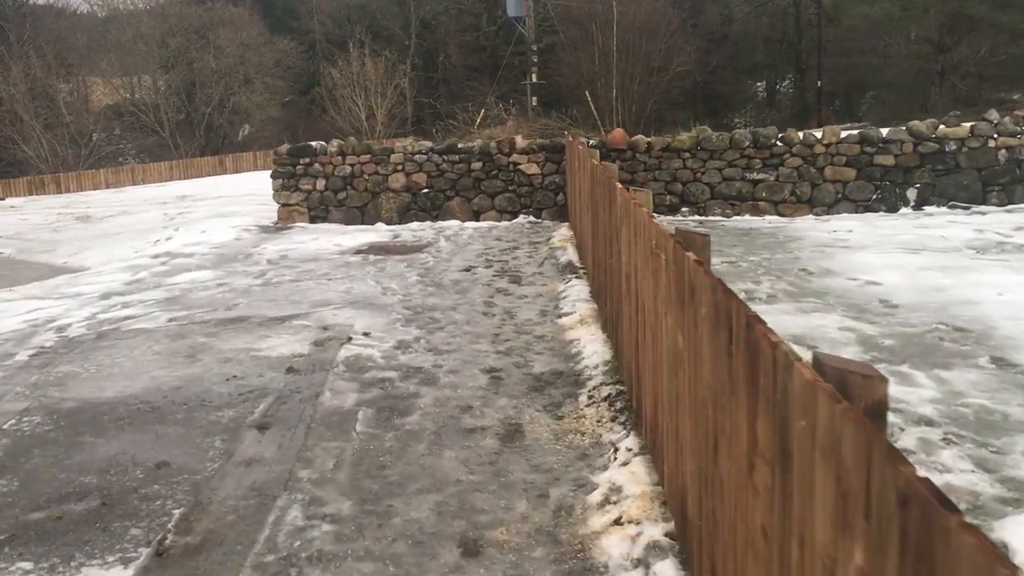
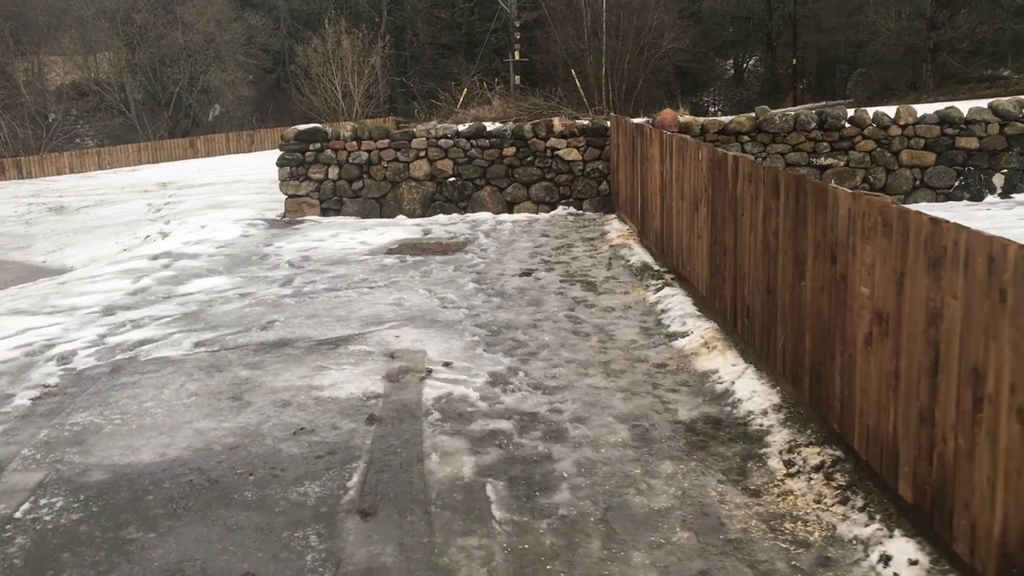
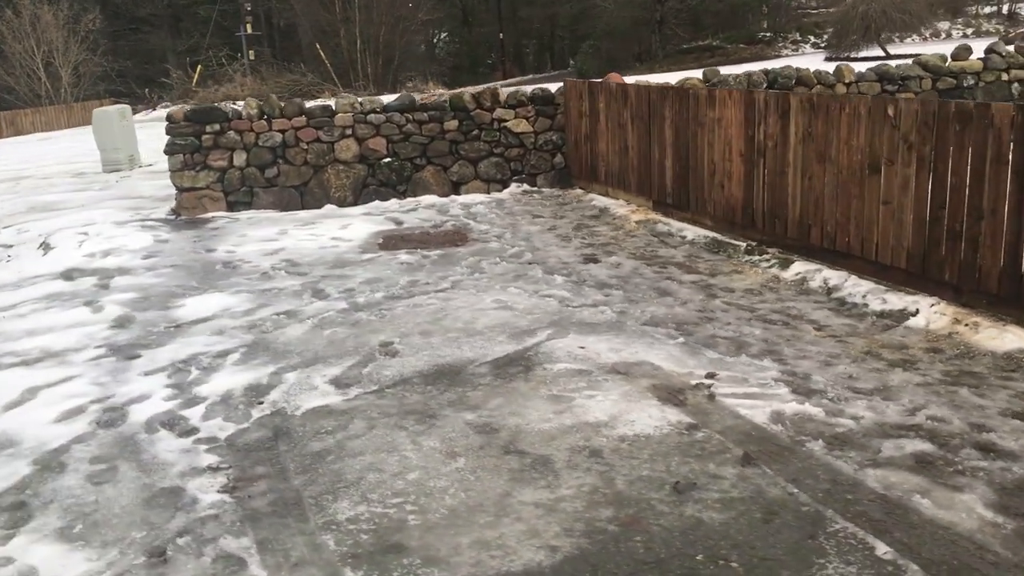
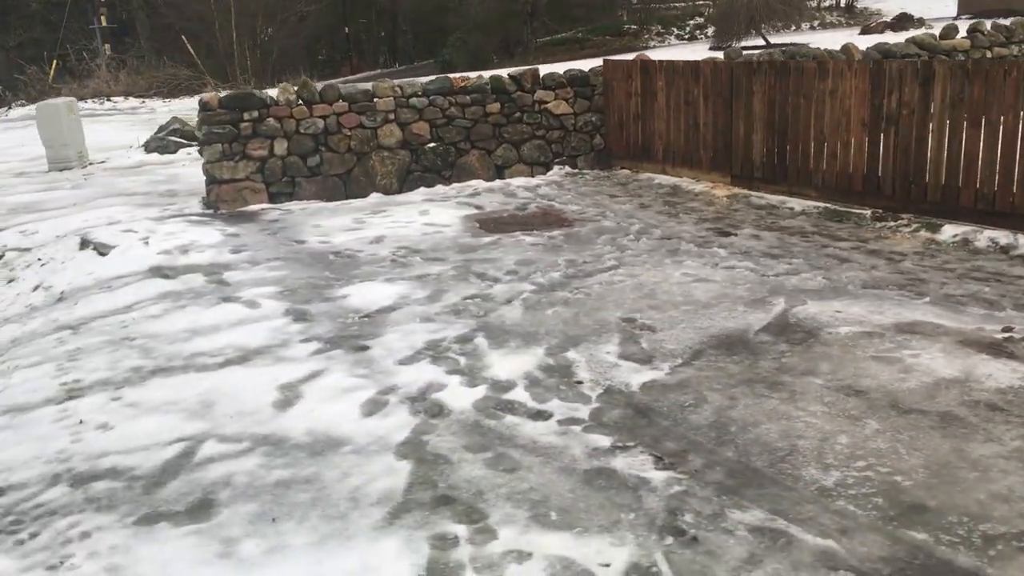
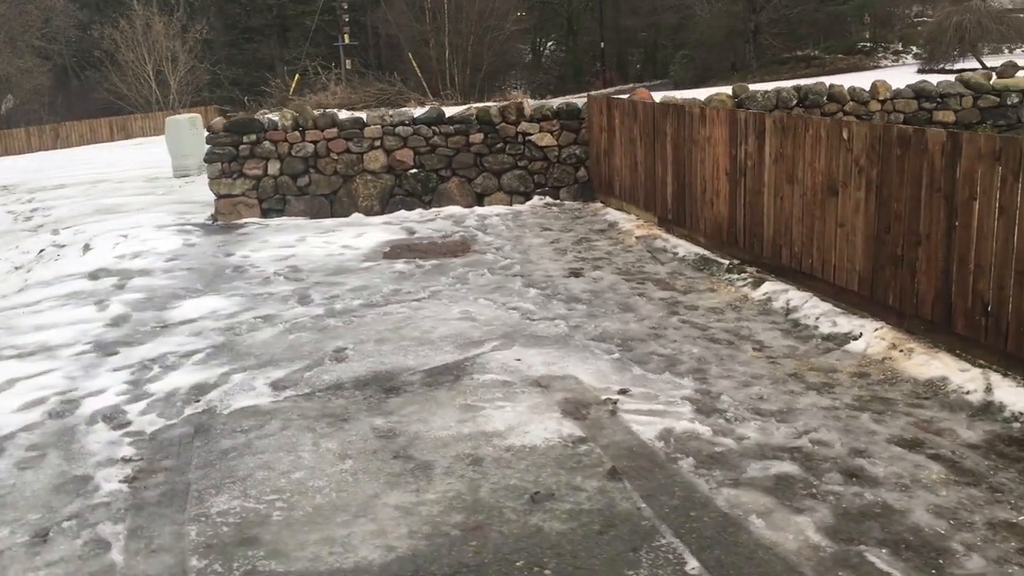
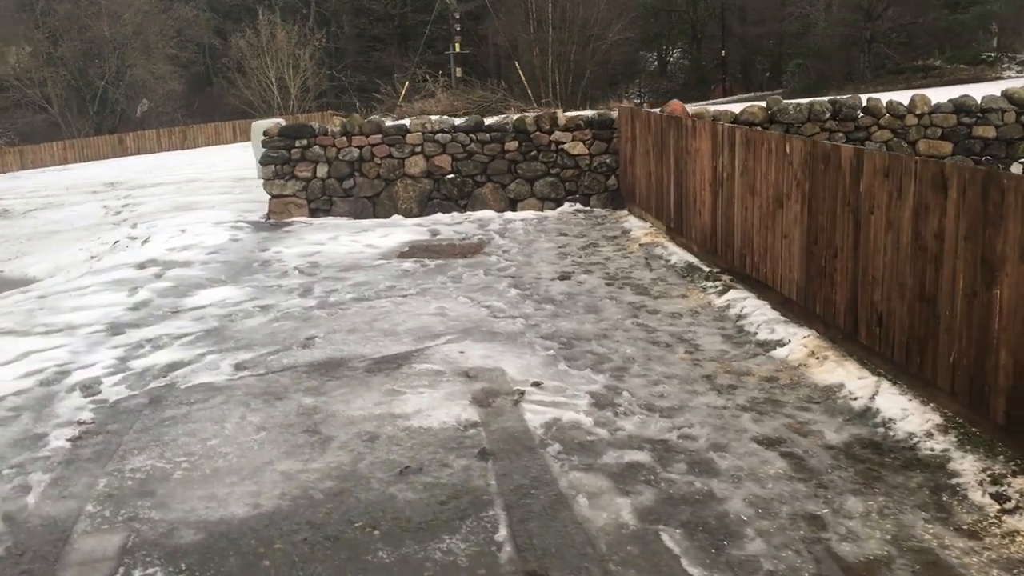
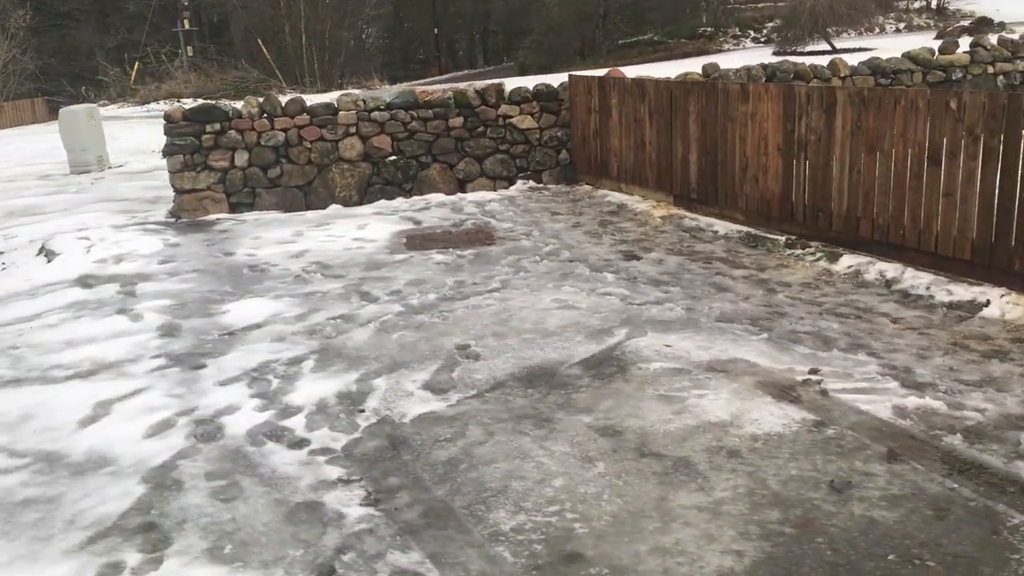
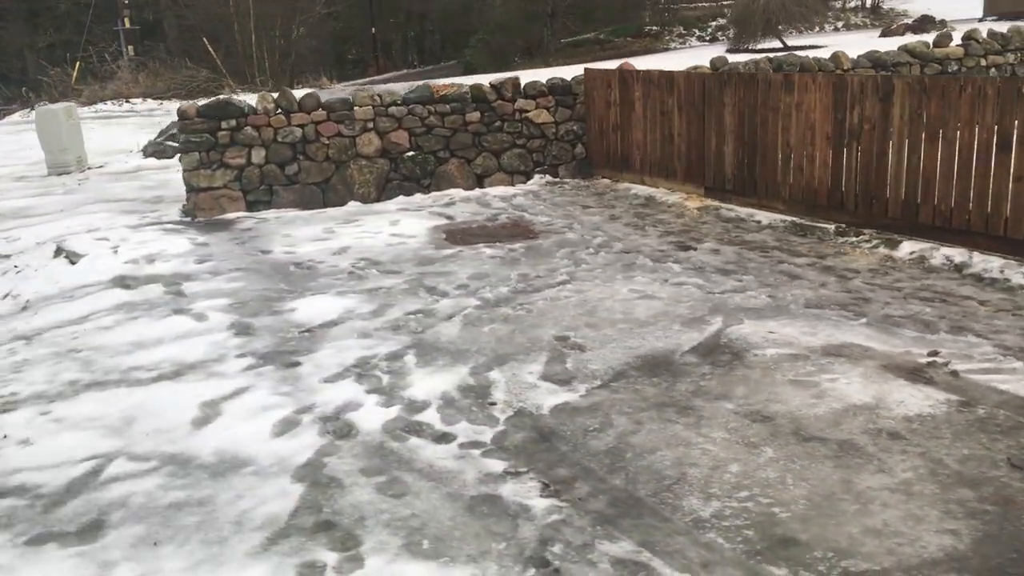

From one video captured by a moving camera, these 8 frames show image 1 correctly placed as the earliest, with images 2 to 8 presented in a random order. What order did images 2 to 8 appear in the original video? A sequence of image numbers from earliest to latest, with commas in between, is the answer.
2, 6, 5, 3, 7, 8, 4
